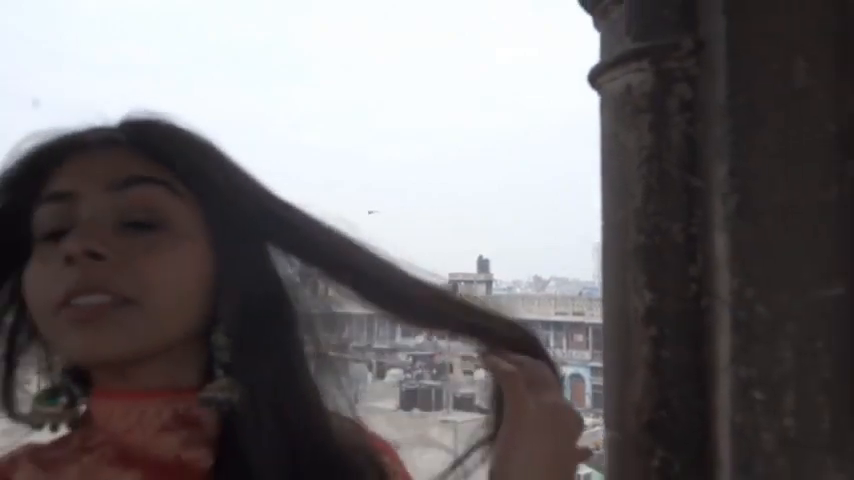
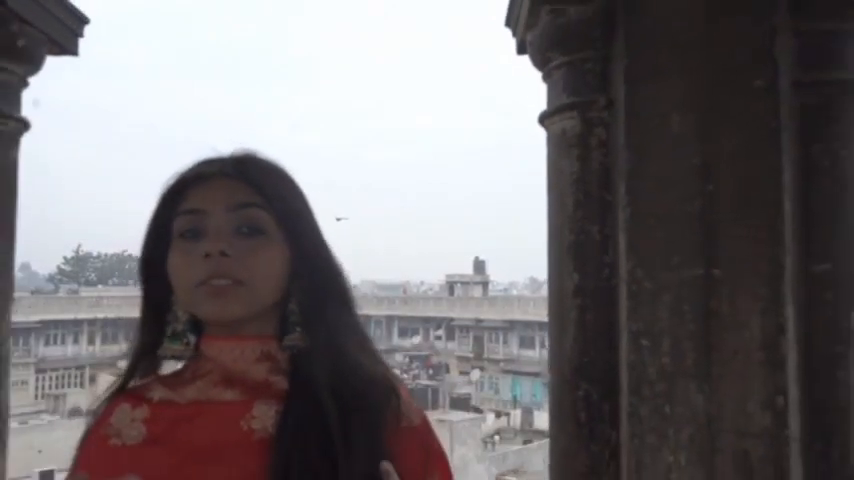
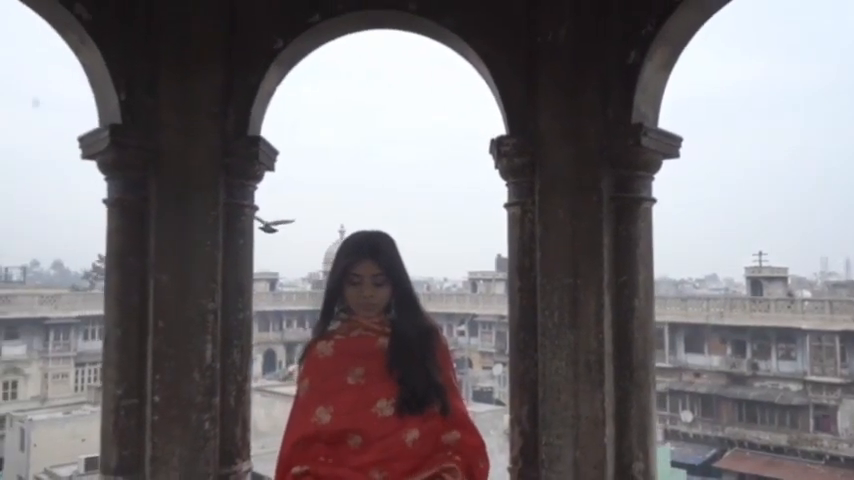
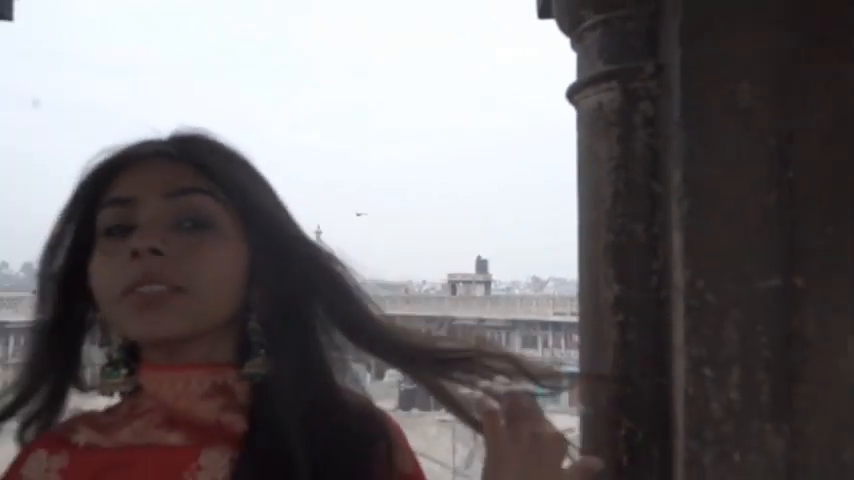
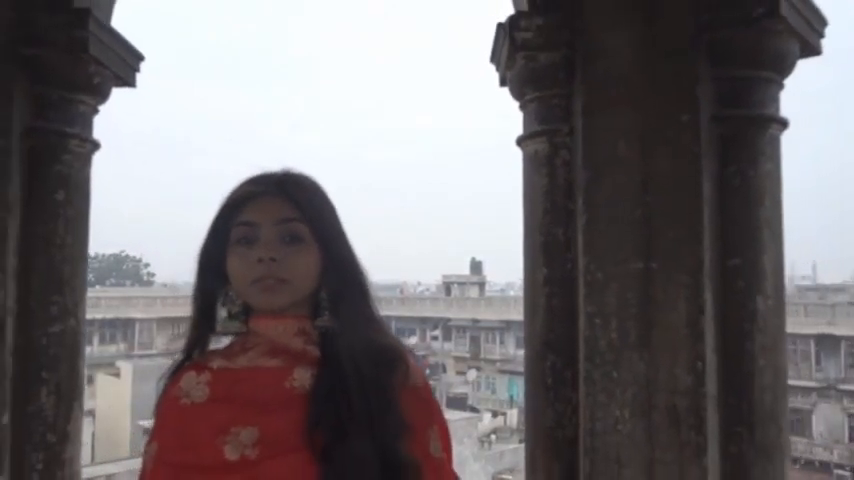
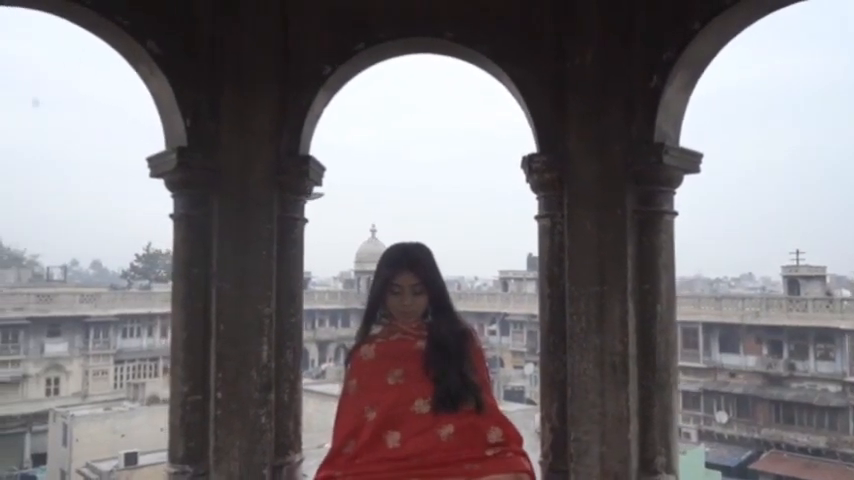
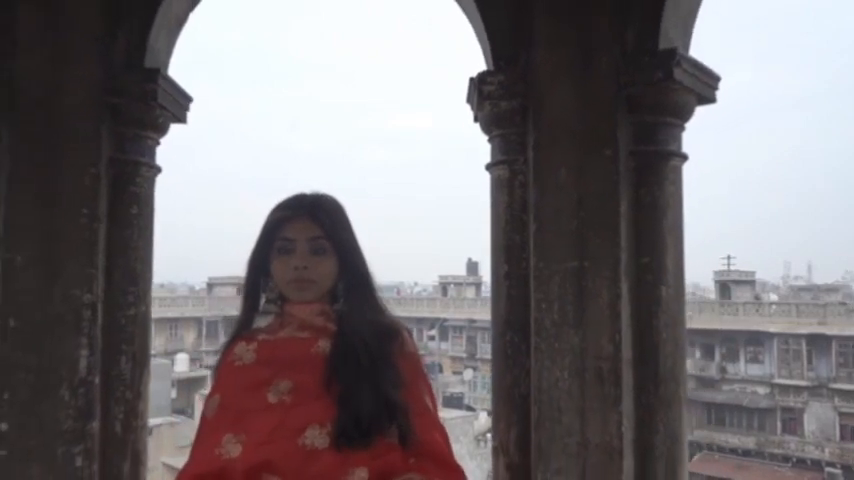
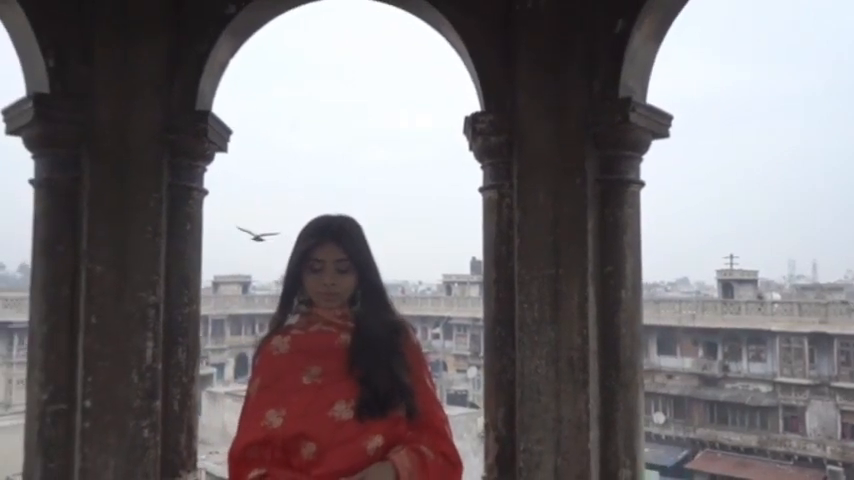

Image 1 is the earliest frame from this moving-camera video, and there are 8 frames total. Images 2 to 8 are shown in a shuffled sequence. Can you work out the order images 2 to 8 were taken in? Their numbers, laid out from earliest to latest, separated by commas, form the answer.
4, 2, 5, 7, 8, 3, 6
